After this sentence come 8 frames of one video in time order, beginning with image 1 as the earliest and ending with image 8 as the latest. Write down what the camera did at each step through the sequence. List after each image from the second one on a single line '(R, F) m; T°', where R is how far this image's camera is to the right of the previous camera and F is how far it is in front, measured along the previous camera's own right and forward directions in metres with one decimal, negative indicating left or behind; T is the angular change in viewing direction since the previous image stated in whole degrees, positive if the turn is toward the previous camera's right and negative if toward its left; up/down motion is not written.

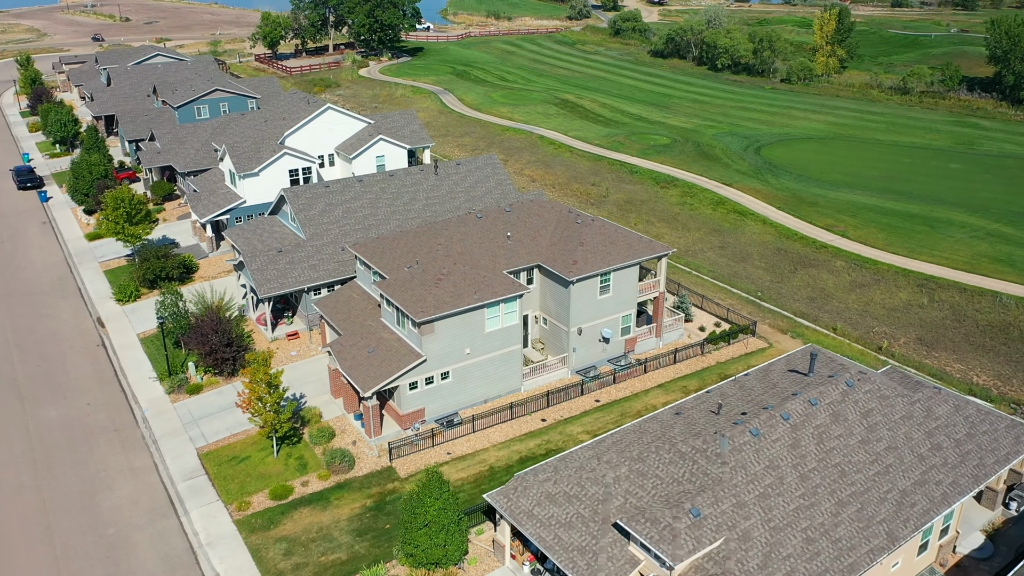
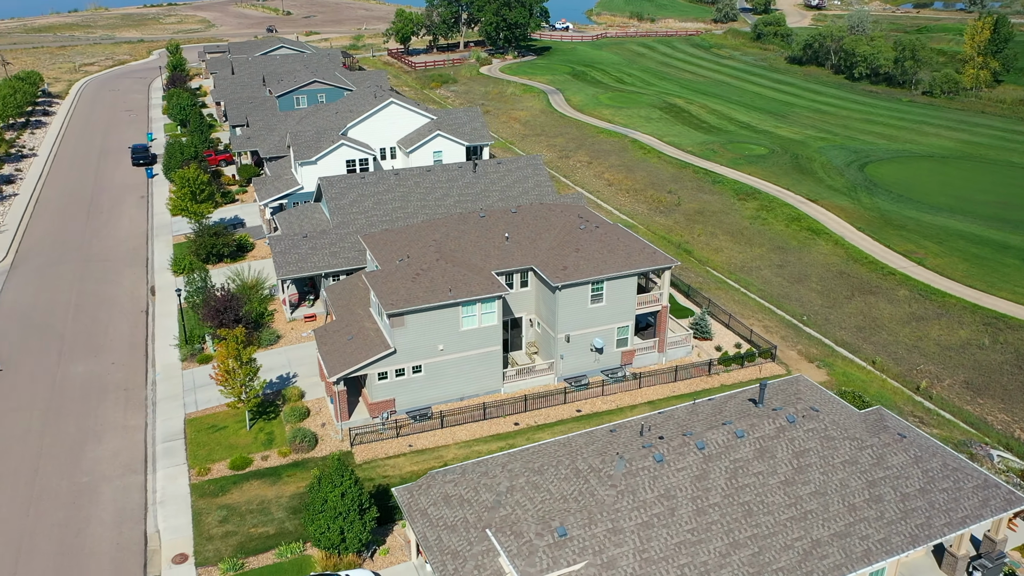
(+6.2, +0.7) m; -11°
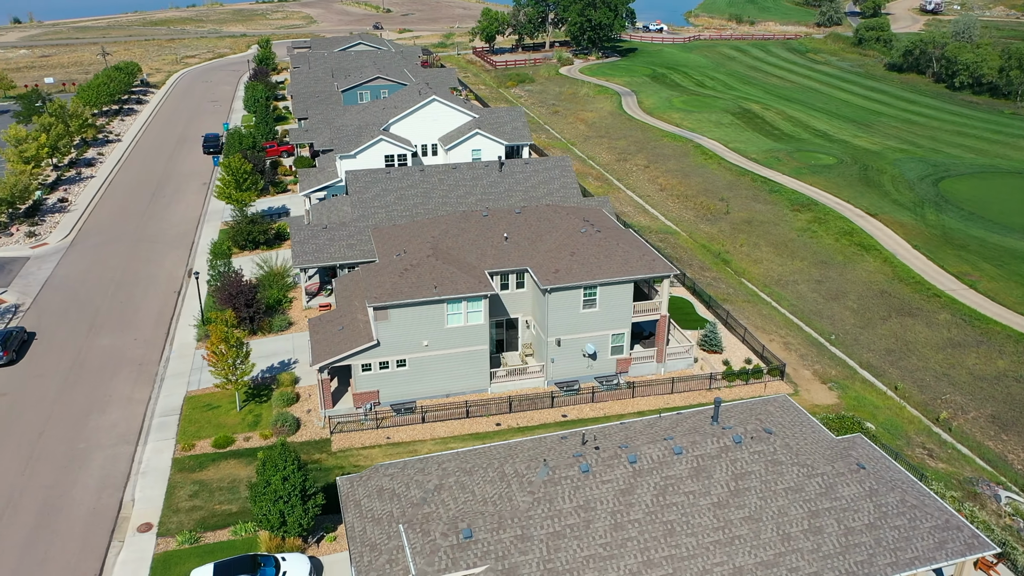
(+4.1, +0.3) m; -7°
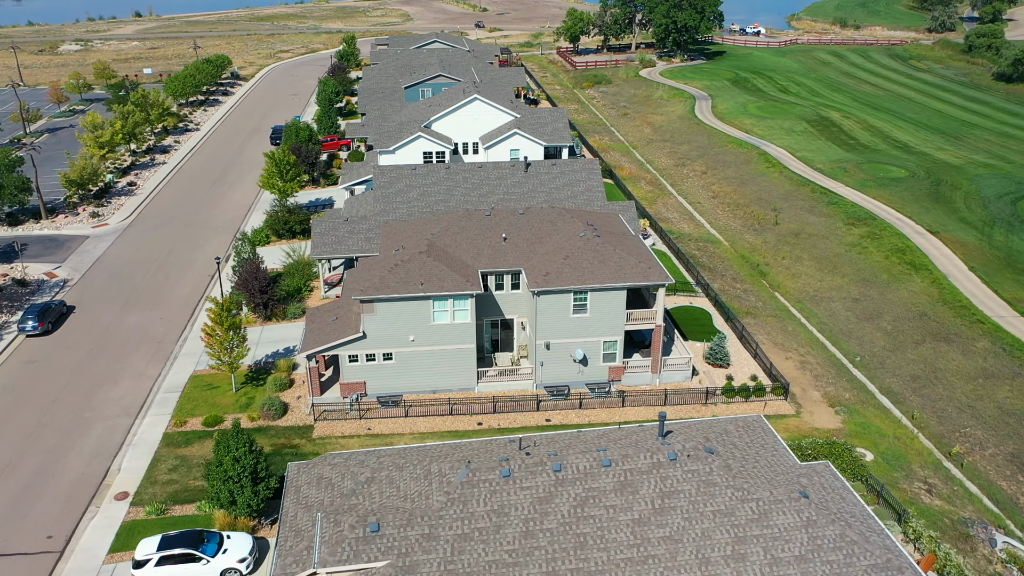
(+4.1, +0.3) m; -7°
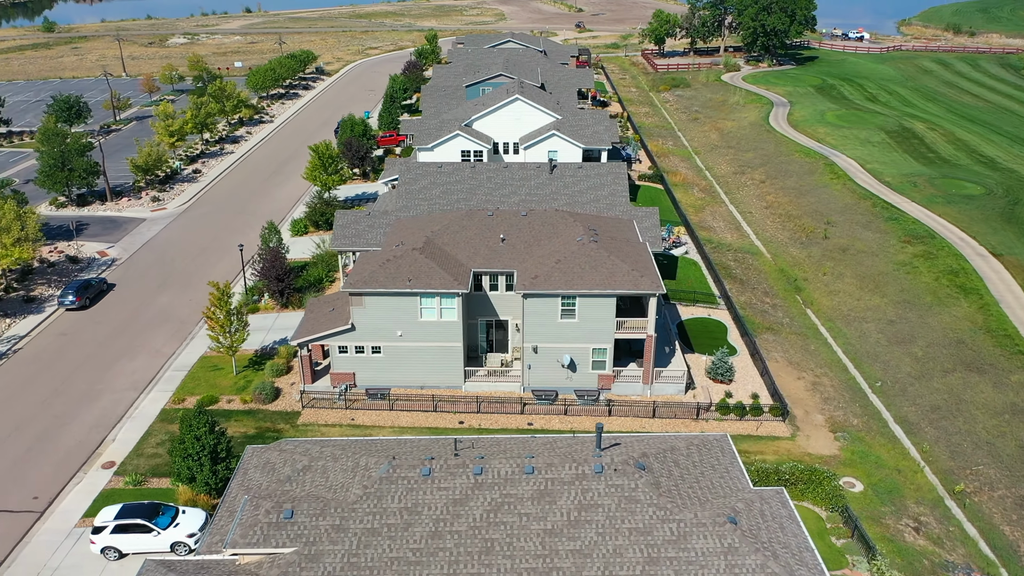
(+4.1, +0.3) m; -7°
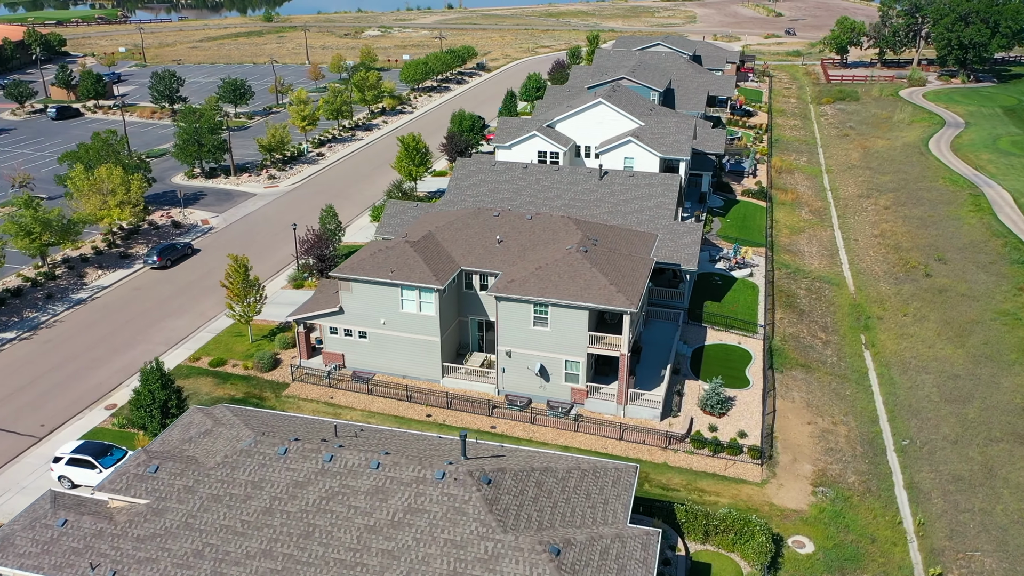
(+8.2, +1.1) m; -14°
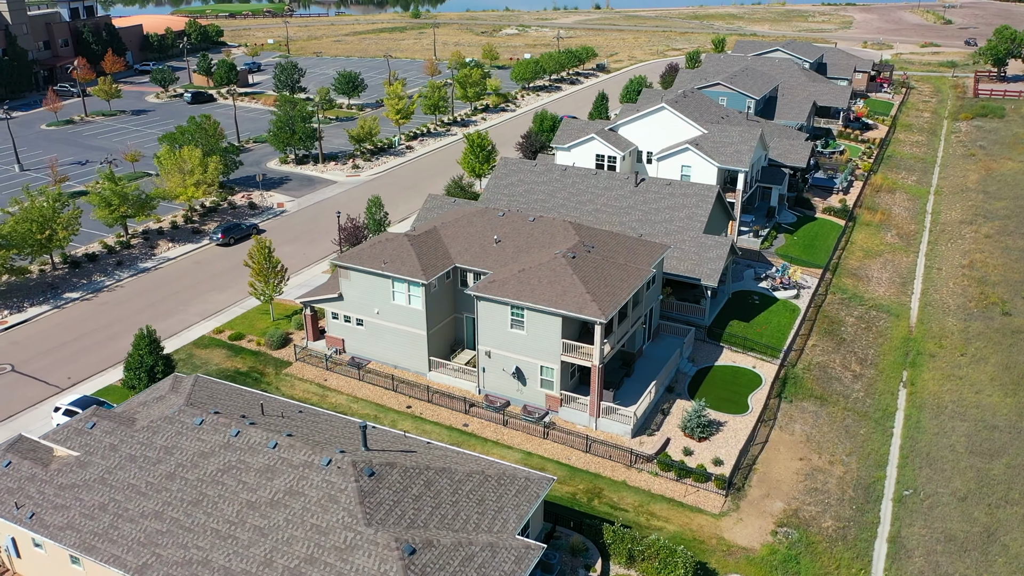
(+6.3, +0.7) m; -11°
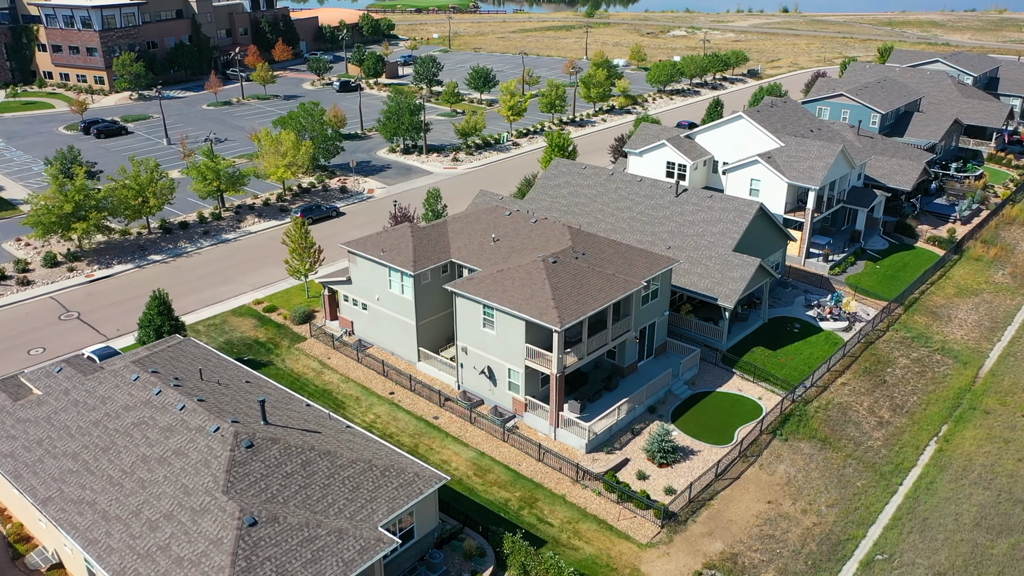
(+7.6, +1.0) m; -13°
